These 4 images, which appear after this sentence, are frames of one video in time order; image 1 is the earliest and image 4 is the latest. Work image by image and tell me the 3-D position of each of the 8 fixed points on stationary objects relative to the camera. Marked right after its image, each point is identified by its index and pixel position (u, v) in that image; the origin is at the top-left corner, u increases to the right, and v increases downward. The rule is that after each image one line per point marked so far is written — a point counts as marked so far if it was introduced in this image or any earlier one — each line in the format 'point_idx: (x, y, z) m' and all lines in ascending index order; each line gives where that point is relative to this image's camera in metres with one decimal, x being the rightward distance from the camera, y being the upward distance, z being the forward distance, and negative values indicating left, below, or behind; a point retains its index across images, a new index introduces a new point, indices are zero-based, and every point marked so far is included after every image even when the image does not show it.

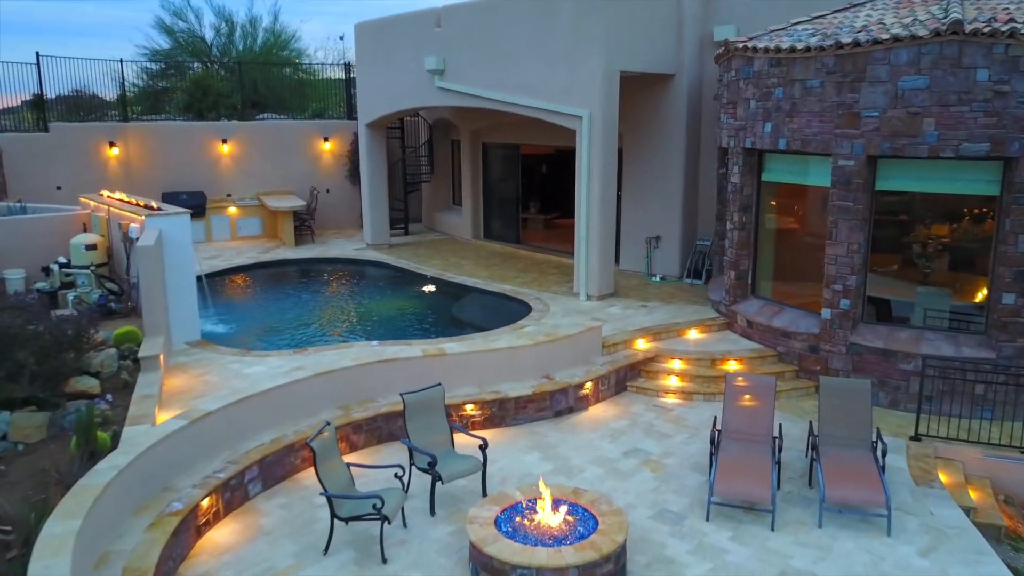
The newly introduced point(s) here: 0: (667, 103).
0: (+2.4, +2.9, +12.7) m
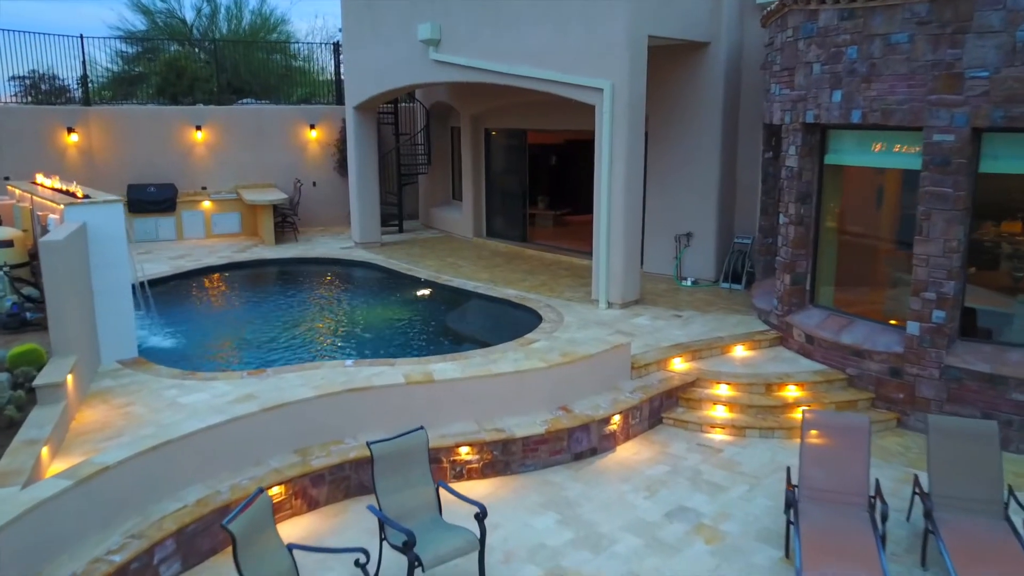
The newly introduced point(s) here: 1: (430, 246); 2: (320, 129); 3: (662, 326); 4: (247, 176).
0: (+2.5, +2.8, +10.8) m
1: (-1.5, +0.8, +15.3) m
2: (-4.1, +3.3, +17.3) m
3: (+1.7, -0.4, +9.3) m
4: (-5.5, +2.3, +17.0) m
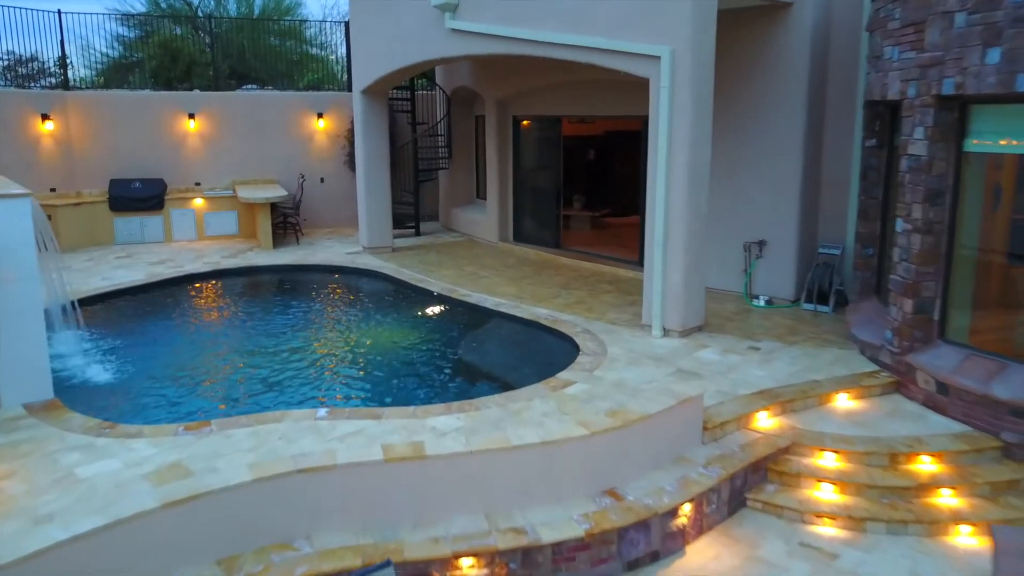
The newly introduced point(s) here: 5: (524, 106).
0: (+2.8, +2.5, +8.6) m
1: (-1.0, +0.6, +13.3) m
2: (-3.4, +3.2, +15.4) m
3: (+1.9, -0.6, +7.2) m
4: (-4.9, +2.2, +15.1) m
5: (+0.2, +2.9, +13.1) m
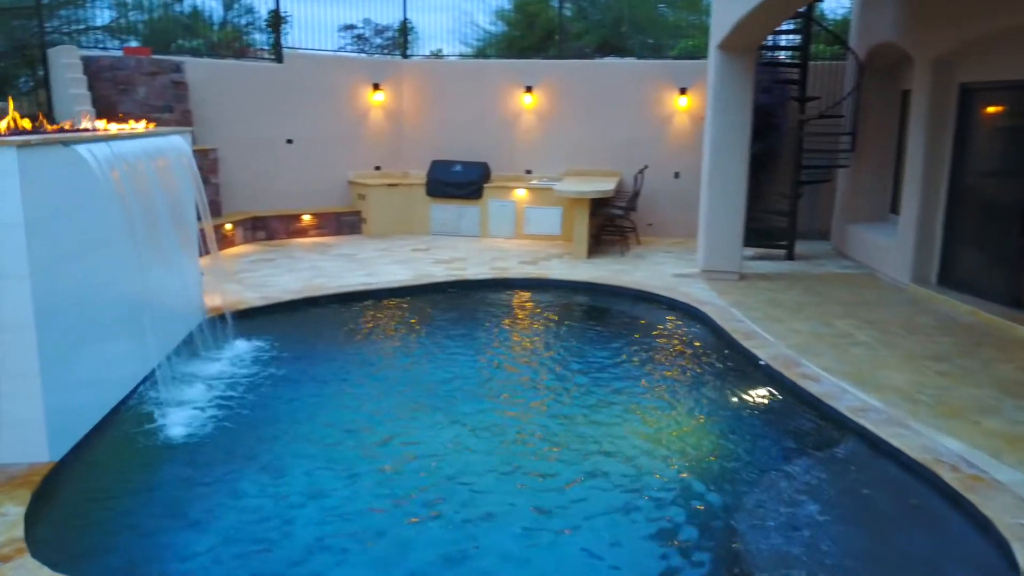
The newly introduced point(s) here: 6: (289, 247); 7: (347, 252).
0: (+4.7, +1.6, +2.9) m
1: (+3.4, 0.0, +8.8) m
2: (+2.6, +2.8, +11.8) m
3: (+2.8, -1.4, +2.1) m
4: (+1.1, +1.9, +12.3) m
5: (+4.6, +2.1, +8.0) m
6: (-2.9, +0.5, +10.8) m
7: (-2.1, +0.5, +10.6) m
